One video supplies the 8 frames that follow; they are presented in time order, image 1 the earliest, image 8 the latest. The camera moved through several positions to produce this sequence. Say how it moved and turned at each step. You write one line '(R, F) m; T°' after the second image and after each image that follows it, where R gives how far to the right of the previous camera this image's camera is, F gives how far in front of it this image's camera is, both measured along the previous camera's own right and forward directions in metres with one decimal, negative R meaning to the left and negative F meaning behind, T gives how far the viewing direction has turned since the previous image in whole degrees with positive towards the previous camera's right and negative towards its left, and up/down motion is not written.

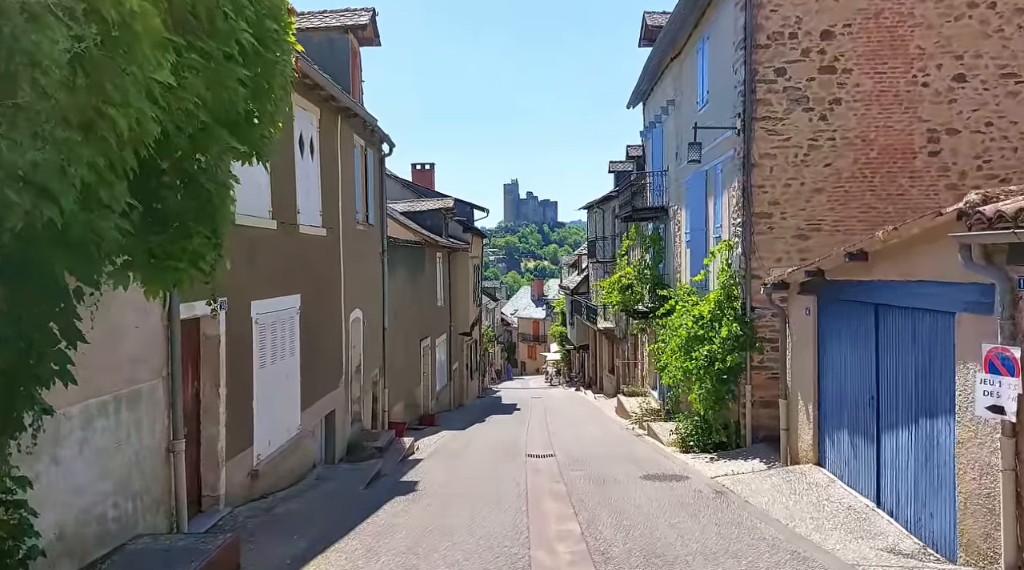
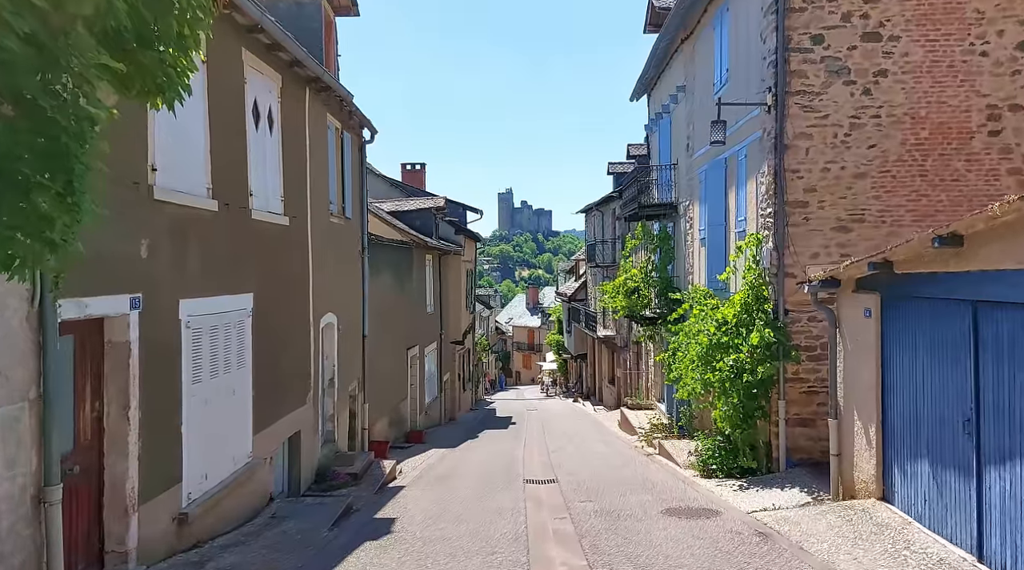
(0.0, +1.8) m; 0°
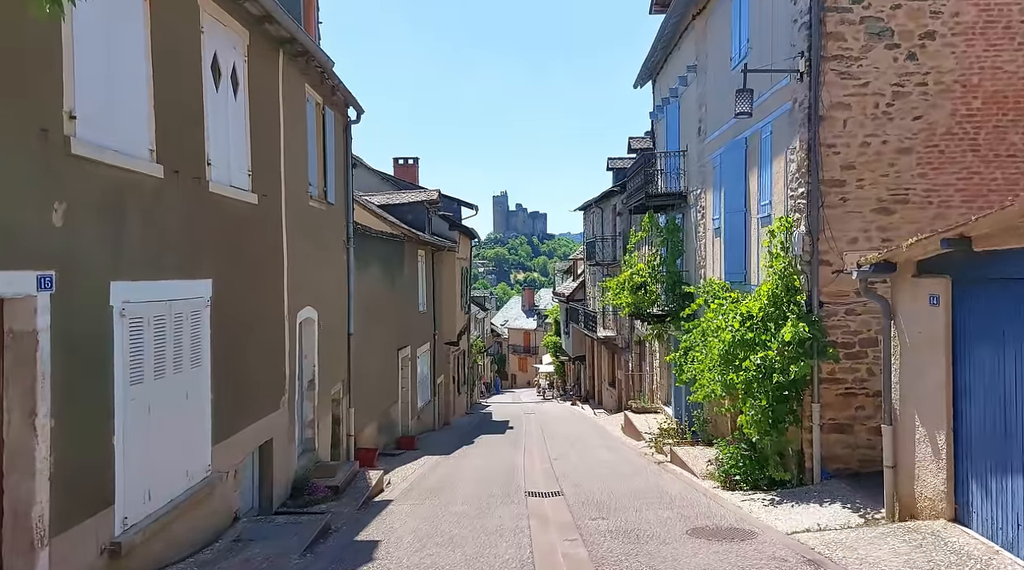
(-0.1, +1.3) m; 0°
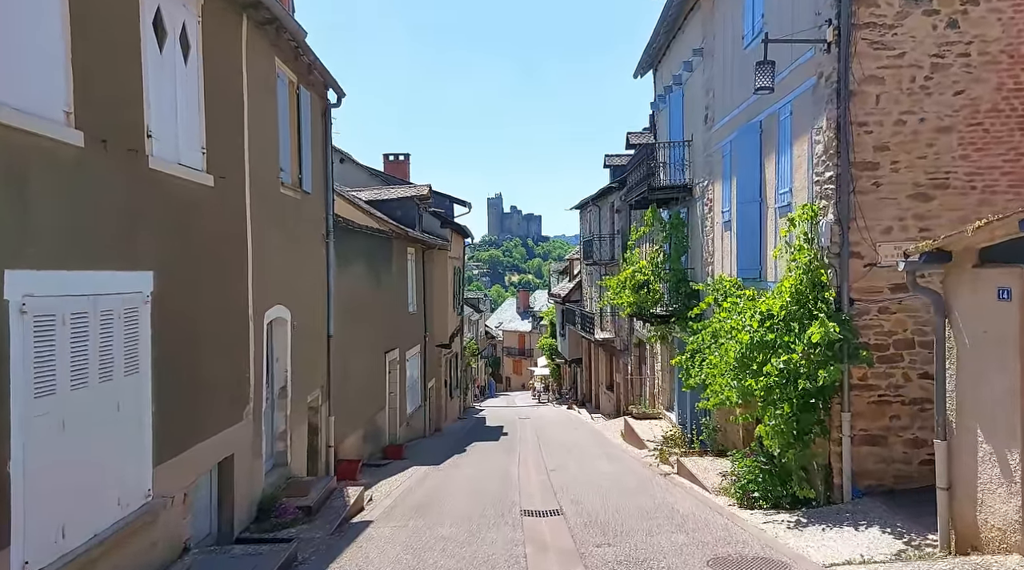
(0.0, +1.1) m; 0°
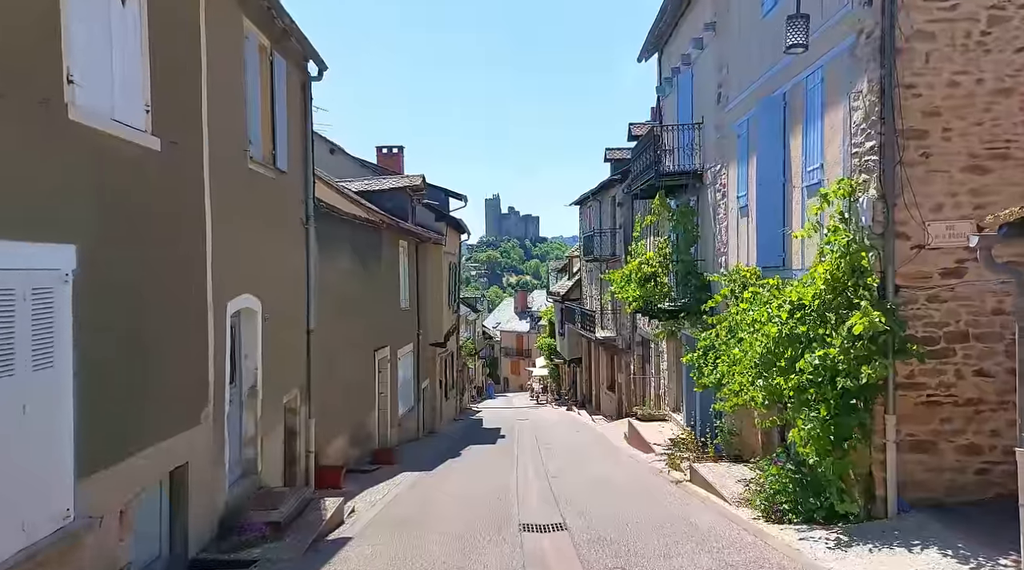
(0.0, +1.1) m; 0°
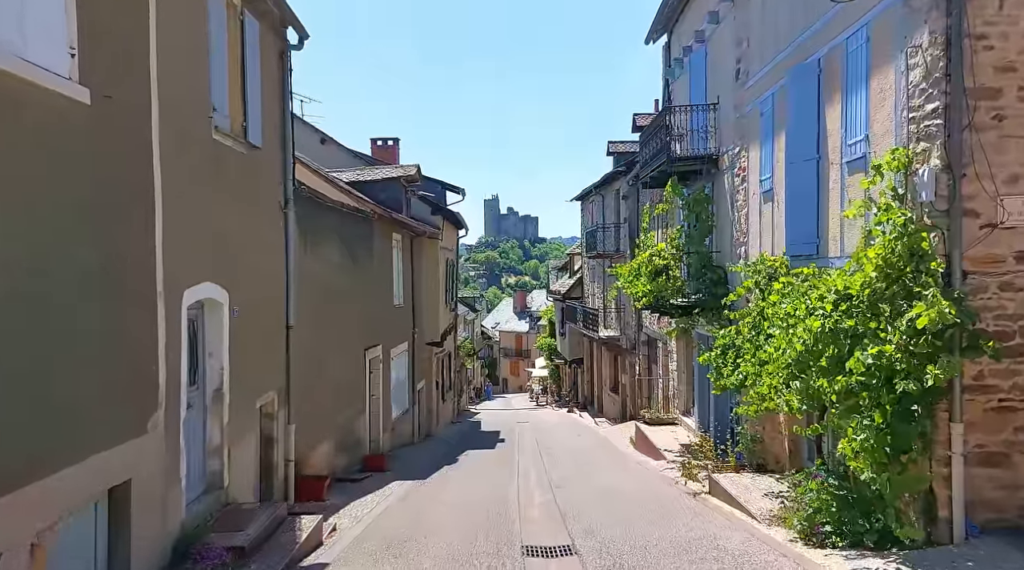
(0.0, +1.2) m; 0°
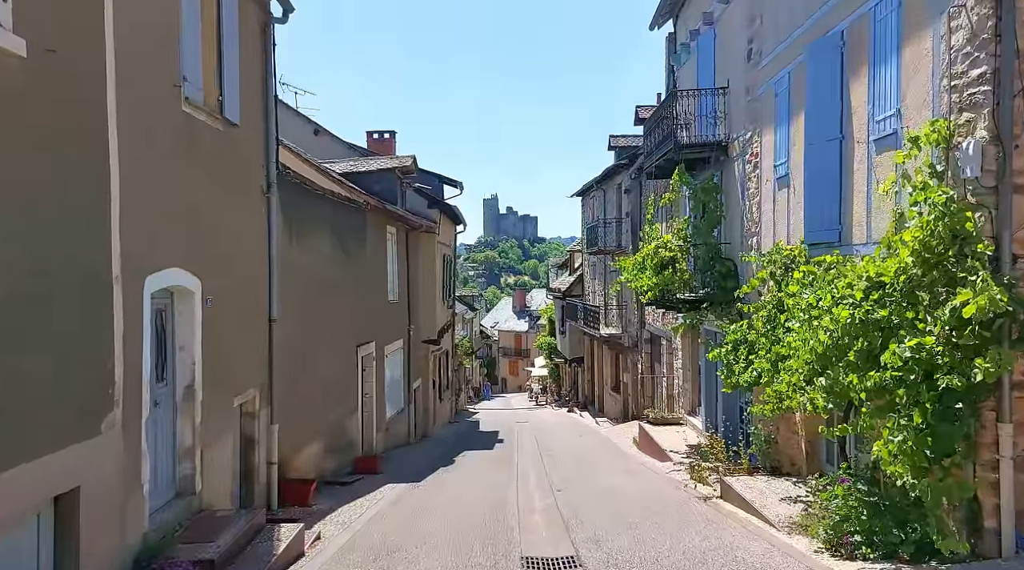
(0.0, +0.7) m; 0°
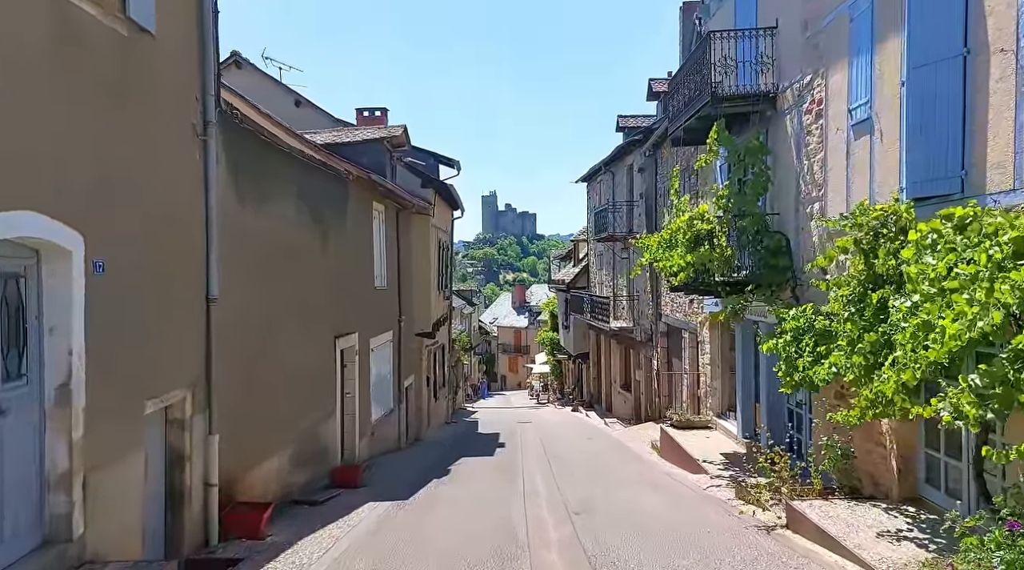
(-0.1, +2.3) m; 0°
